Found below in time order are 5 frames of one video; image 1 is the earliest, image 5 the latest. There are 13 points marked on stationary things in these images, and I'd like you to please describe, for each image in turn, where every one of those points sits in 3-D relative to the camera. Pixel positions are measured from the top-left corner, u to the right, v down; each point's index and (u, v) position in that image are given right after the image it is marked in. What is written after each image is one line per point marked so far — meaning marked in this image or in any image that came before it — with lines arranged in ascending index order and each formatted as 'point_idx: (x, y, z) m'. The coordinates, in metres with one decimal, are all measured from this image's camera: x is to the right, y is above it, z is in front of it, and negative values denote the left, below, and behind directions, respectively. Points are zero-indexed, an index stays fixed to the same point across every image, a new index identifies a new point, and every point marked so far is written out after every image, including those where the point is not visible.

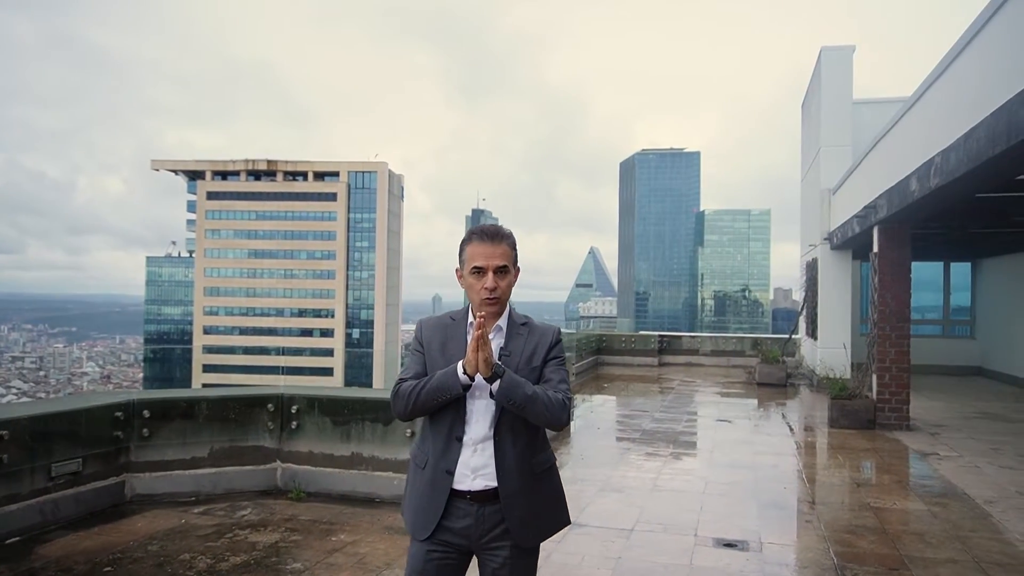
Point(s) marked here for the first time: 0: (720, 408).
0: (+2.9, -1.7, +11.1) m
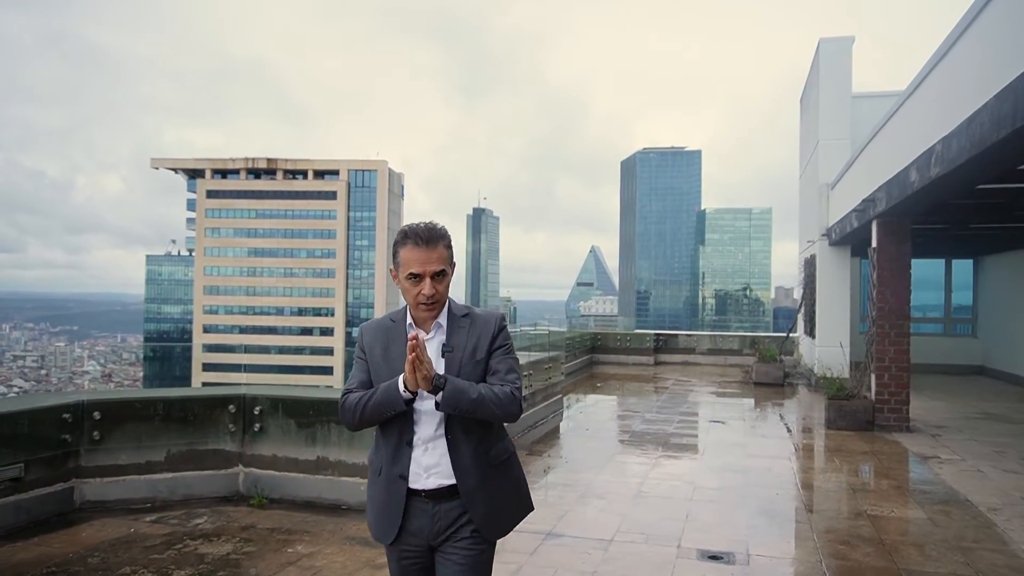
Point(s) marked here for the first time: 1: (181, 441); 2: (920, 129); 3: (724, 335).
0: (+2.7, -1.6, +10.8) m
1: (-2.1, -1.0, +5.1) m
2: (+3.5, +1.3, +6.9) m
3: (+4.6, -1.0, +17.5) m
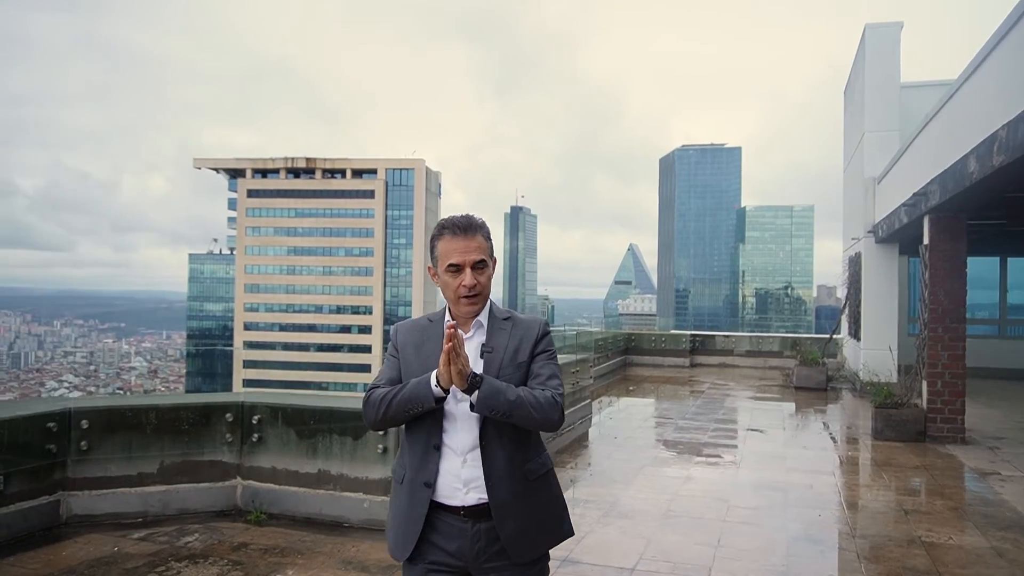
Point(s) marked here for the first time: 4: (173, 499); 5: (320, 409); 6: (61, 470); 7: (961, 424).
0: (+3.1, -1.6, +10.3) m
1: (-2.0, -1.0, +4.8) m
2: (+3.6, +1.3, +6.3) m
3: (+5.2, -1.0, +16.9) m
4: (-2.0, -1.2, +4.8) m
5: (-1.1, -0.7, +4.8) m
6: (-2.5, -1.0, +4.6) m
7: (+4.4, -1.3, +7.9) m
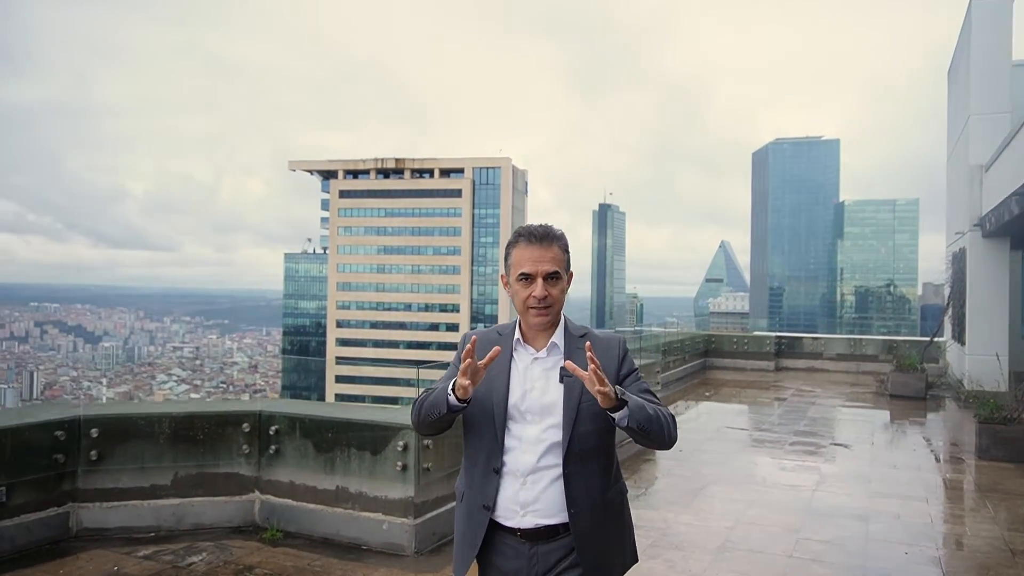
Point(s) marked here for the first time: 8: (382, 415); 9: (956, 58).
0: (+3.8, -1.6, +9.4) m
1: (-1.8, -1.0, +4.6) m
2: (+4.0, +1.3, +5.4) m
3: (+6.7, -1.0, +15.7) m
4: (-1.8, -1.3, +4.5) m
5: (-1.0, -0.7, +4.4) m
6: (-2.4, -1.0, +4.3) m
7: (+4.9, -1.3, +6.9) m
8: (-0.7, -0.7, +4.4) m
9: (+6.9, +3.6, +12.6) m
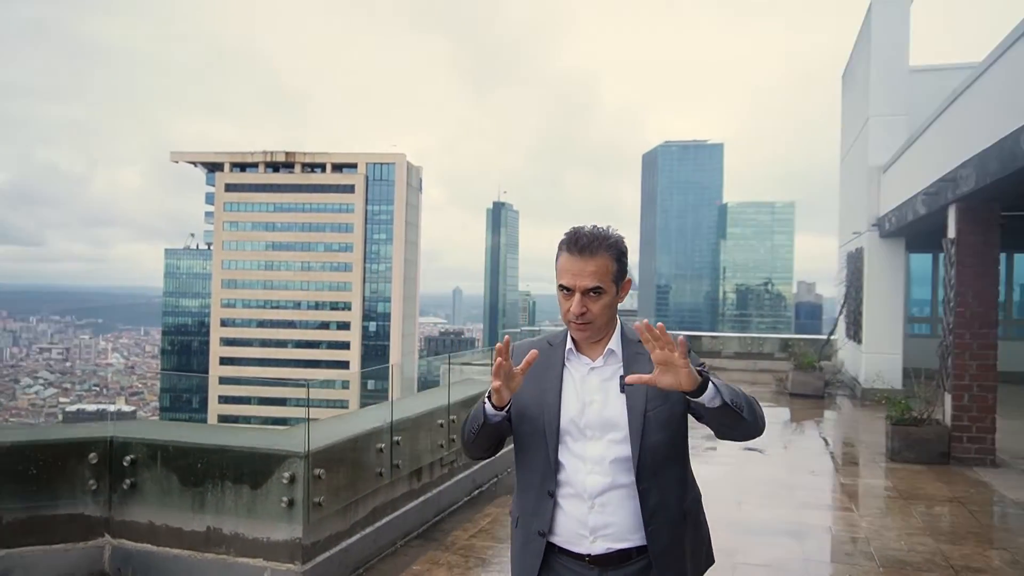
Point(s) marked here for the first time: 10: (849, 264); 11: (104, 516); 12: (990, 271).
0: (+2.7, -1.6, +9.3) m
1: (-2.2, -1.0, +3.7) m
2: (+3.4, +1.3, +5.3) m
3: (+4.7, -1.0, +15.9) m
4: (-2.2, -1.3, +3.6) m
5: (-1.4, -0.7, +3.7) m
6: (-2.8, -1.0, +3.4) m
7: (+4.1, -1.3, +6.9) m
8: (-1.1, -0.7, +3.7) m
9: (+5.4, +3.6, +12.8) m
10: (+5.3, +0.4, +12.7) m
11: (-1.9, -1.1, +3.8) m
12: (+4.1, +0.1, +7.0) m
